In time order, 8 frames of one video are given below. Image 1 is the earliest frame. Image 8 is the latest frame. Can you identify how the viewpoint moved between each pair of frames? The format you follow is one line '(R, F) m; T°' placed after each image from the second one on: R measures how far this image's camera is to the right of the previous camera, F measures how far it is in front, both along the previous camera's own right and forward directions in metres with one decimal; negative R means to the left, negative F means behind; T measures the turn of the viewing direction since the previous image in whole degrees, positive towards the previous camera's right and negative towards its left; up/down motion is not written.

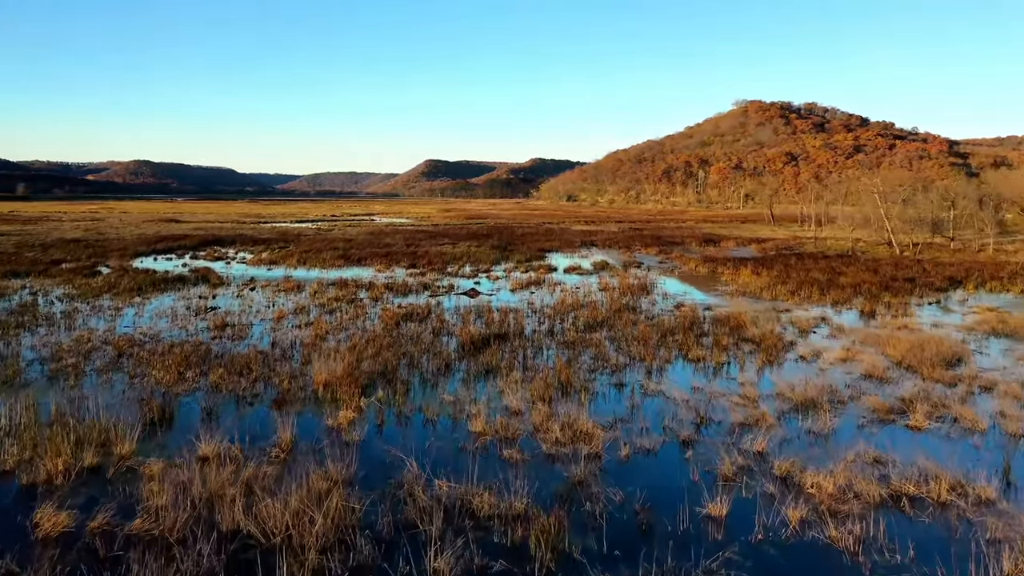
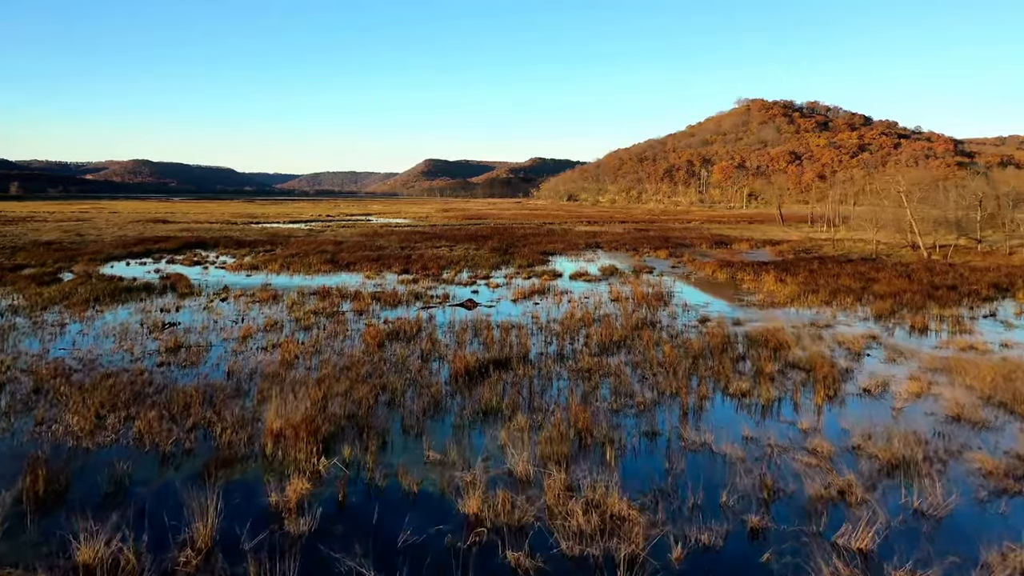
(0.0, +2.0) m; 0°
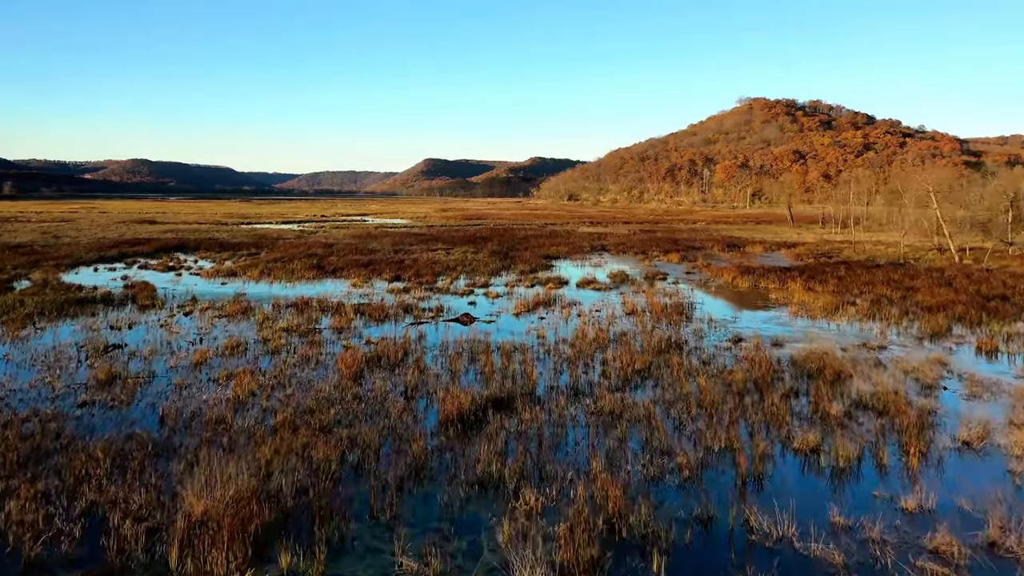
(0.0, +2.1) m; 0°
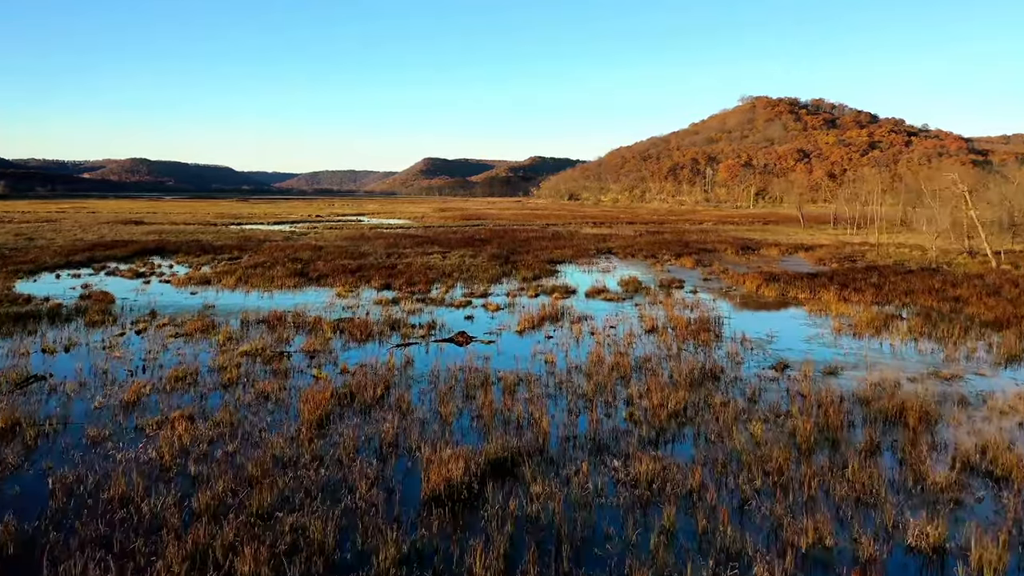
(-0.1, +2.1) m; 0°
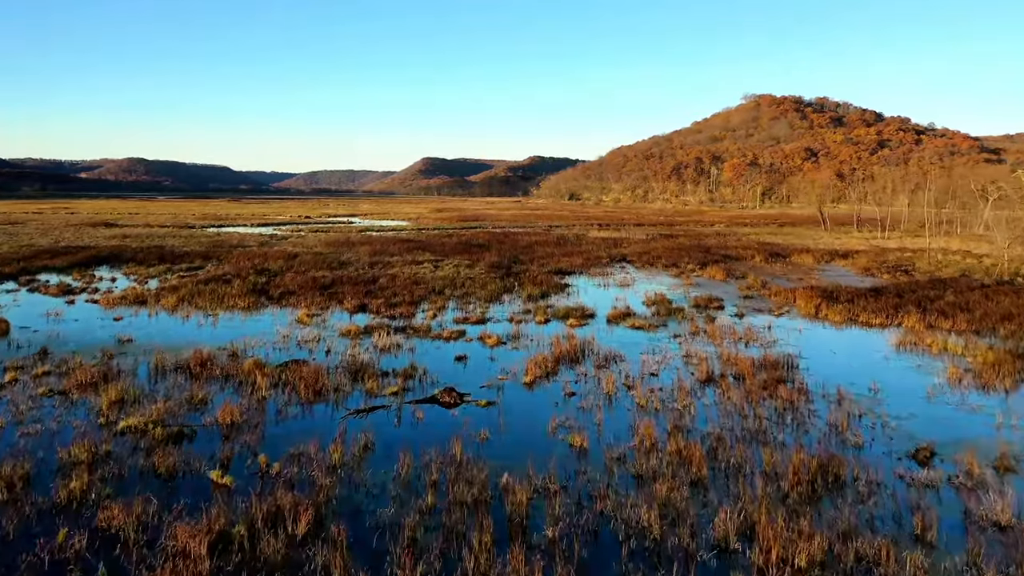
(-0.1, +3.8) m; 0°
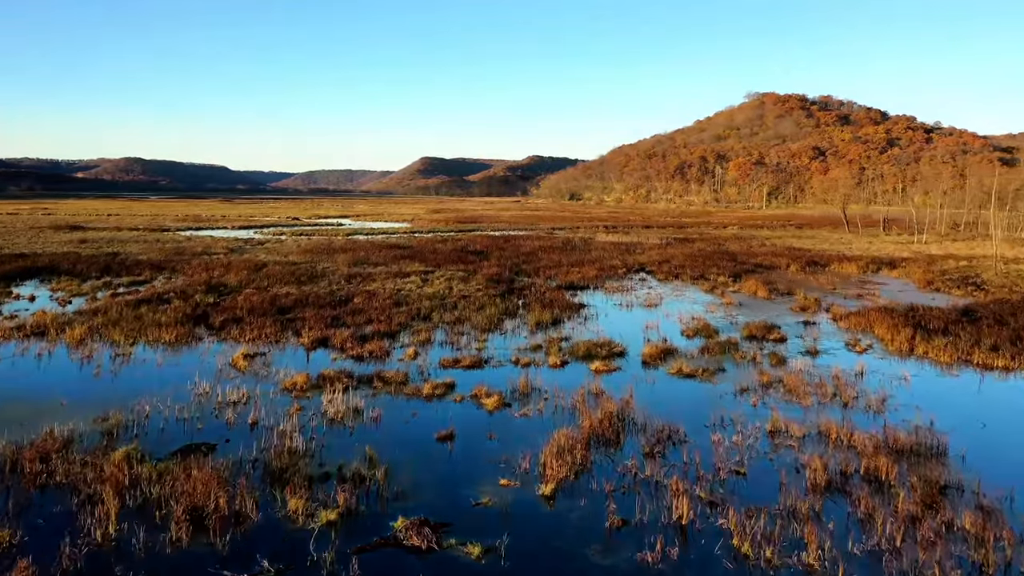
(-0.1, +3.8) m; 0°
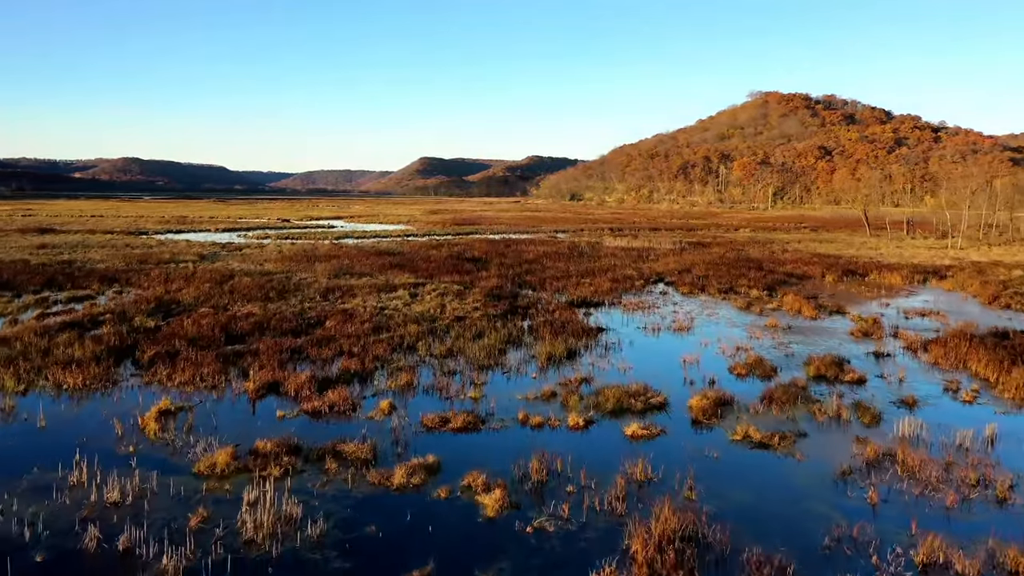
(-0.1, +2.9) m; 0°
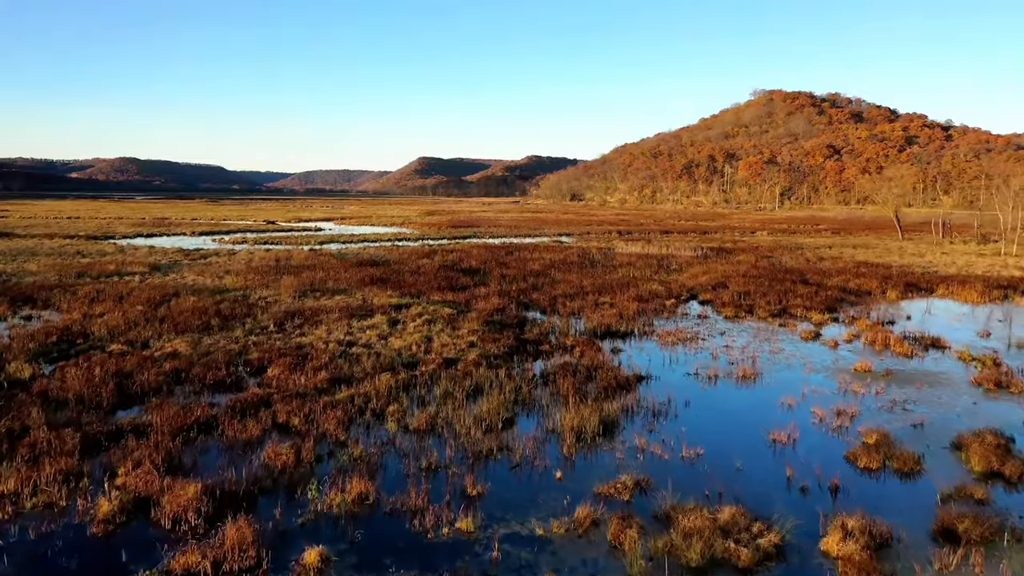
(-0.1, +3.8) m; 0°
